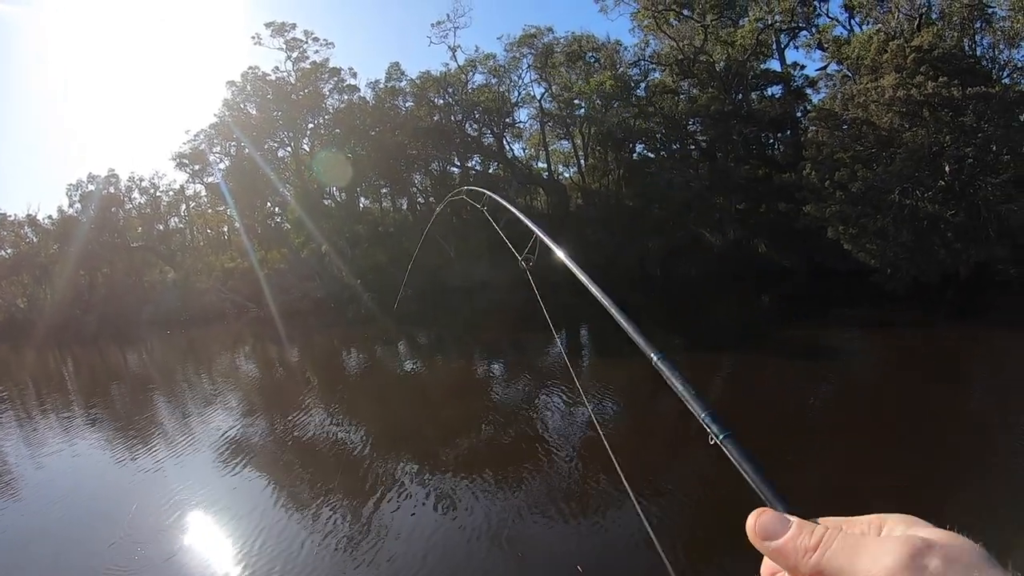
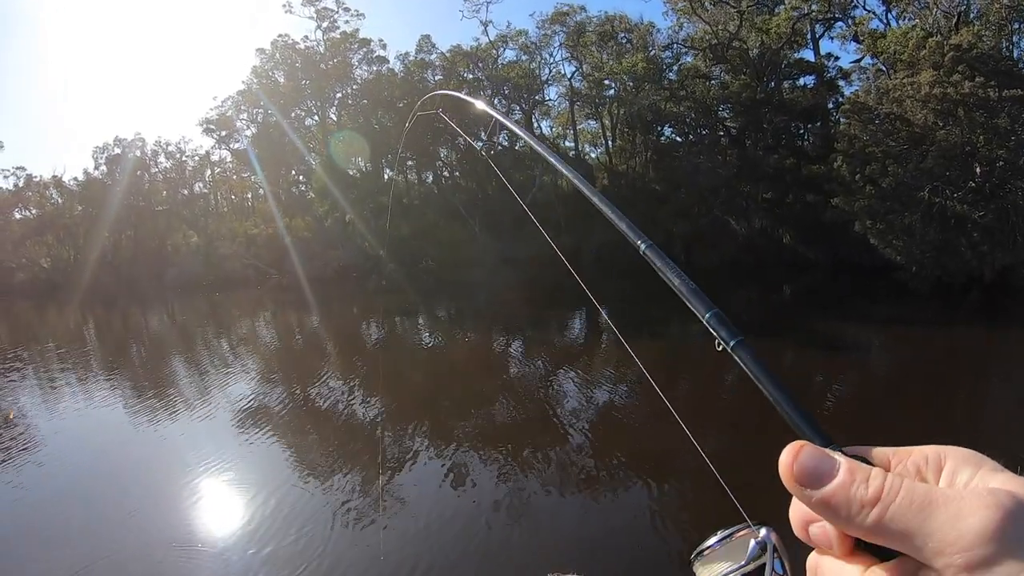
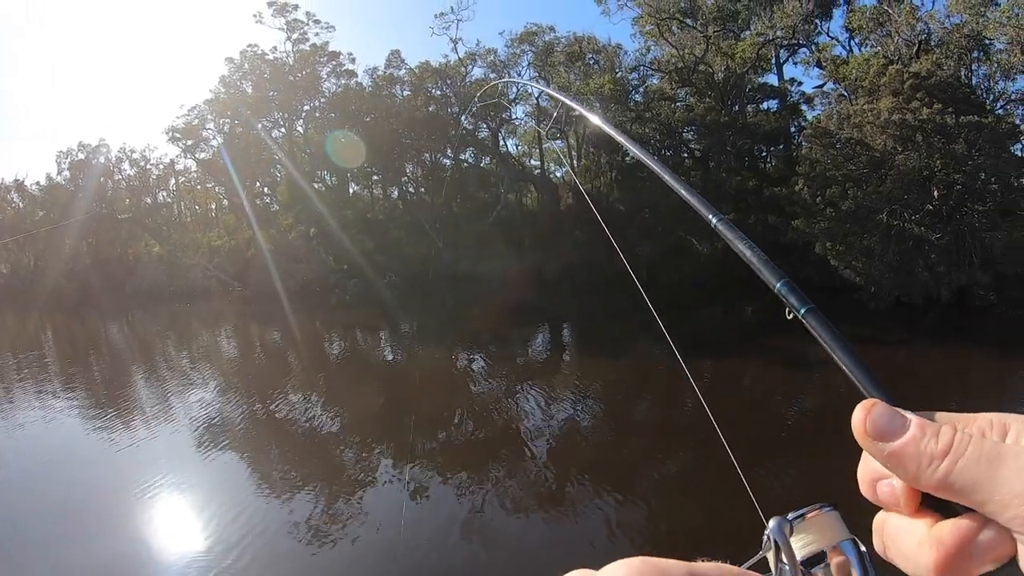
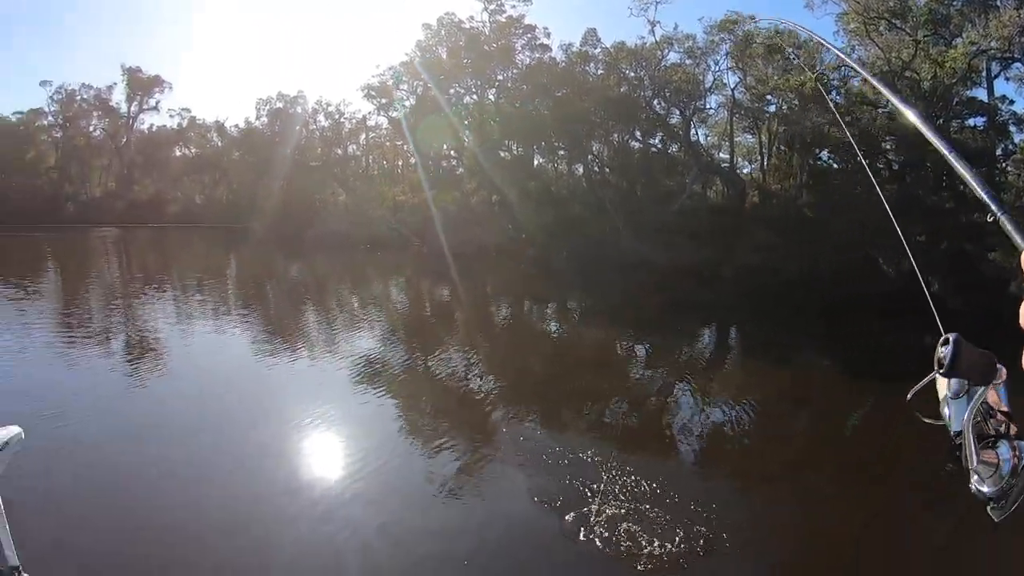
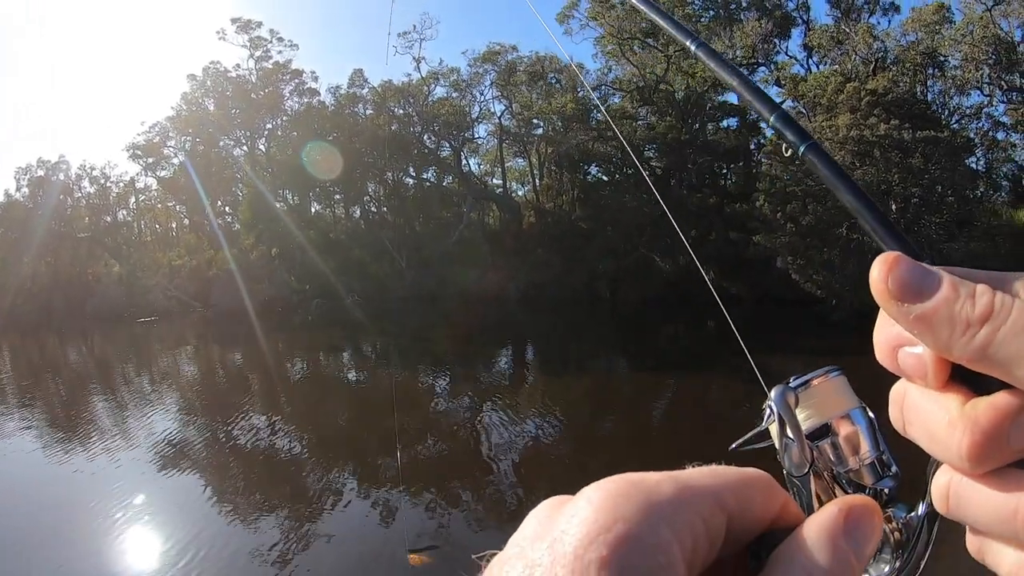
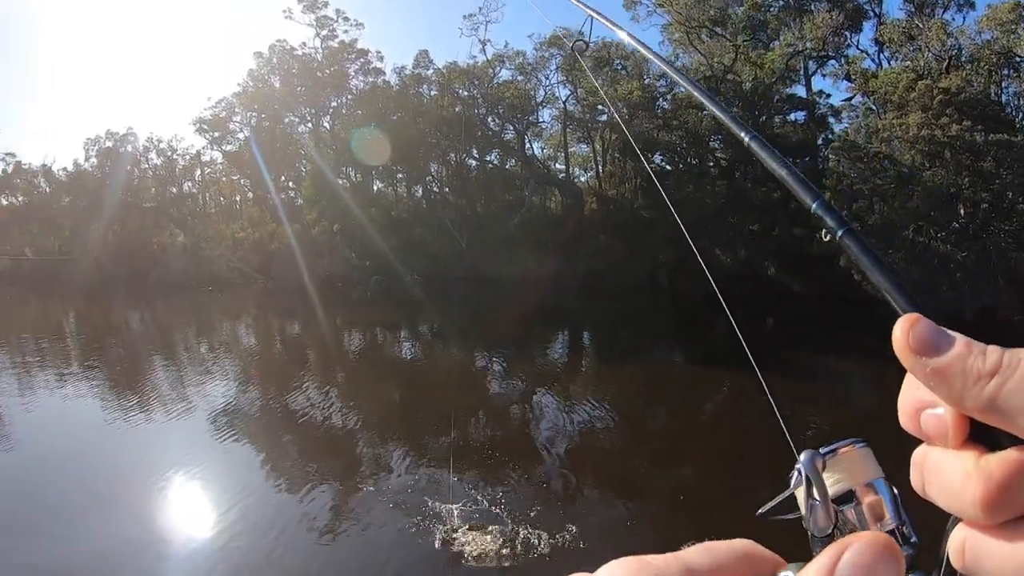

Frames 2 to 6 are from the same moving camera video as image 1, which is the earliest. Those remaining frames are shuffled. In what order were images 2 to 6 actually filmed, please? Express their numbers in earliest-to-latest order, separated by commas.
2, 3, 5, 6, 4
